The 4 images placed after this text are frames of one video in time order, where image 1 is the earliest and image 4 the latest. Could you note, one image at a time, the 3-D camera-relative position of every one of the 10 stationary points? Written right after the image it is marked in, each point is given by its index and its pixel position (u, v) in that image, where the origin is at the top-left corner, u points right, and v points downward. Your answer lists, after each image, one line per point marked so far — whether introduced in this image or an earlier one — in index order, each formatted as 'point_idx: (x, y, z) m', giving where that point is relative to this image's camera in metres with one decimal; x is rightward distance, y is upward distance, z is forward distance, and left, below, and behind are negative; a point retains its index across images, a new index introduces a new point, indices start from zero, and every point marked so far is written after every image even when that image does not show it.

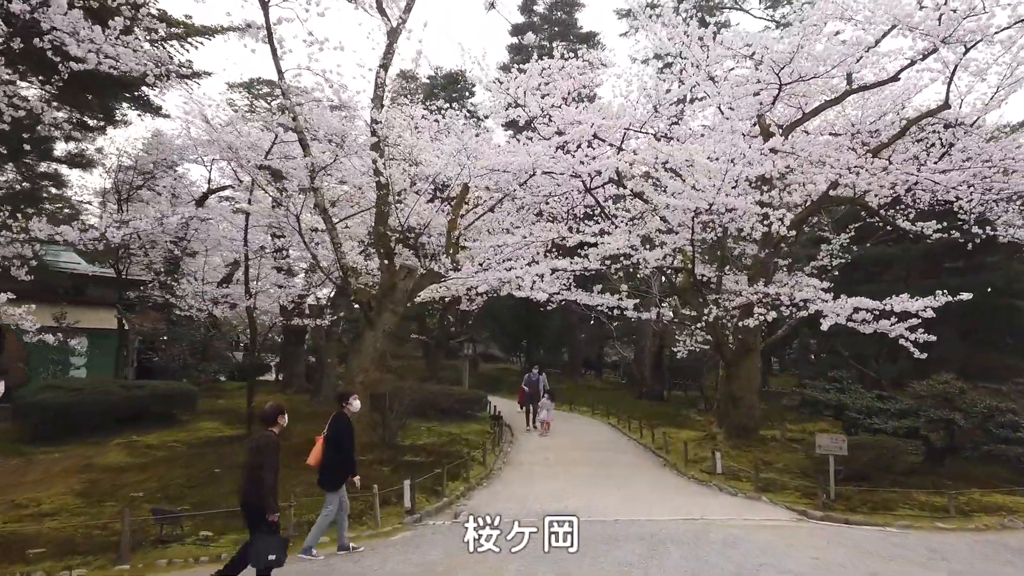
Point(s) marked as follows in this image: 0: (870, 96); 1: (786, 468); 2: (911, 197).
0: (+5.9, +3.2, +12.5) m
1: (+3.8, -2.5, +10.5) m
2: (+7.0, +1.6, +13.4) m
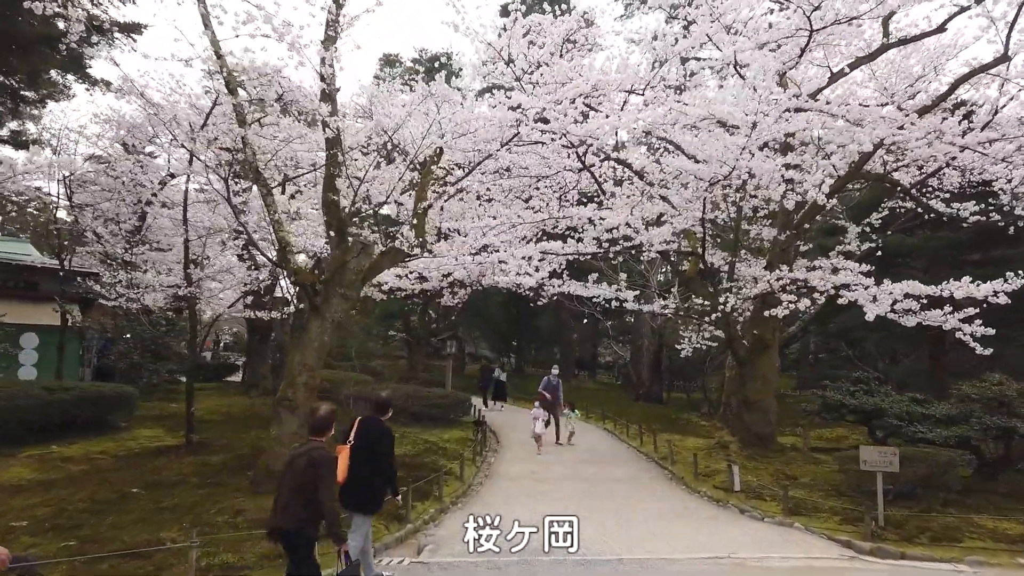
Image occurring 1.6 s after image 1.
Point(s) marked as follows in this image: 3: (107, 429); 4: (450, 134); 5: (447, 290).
0: (+5.6, +3.3, +11.0) m
1: (+3.6, -2.3, +9.0) m
2: (+6.7, +1.8, +11.8) m
3: (-6.1, -2.1, +11.6) m
4: (-0.8, +1.9, +9.2) m
5: (-1.4, 0.0, +16.5) m
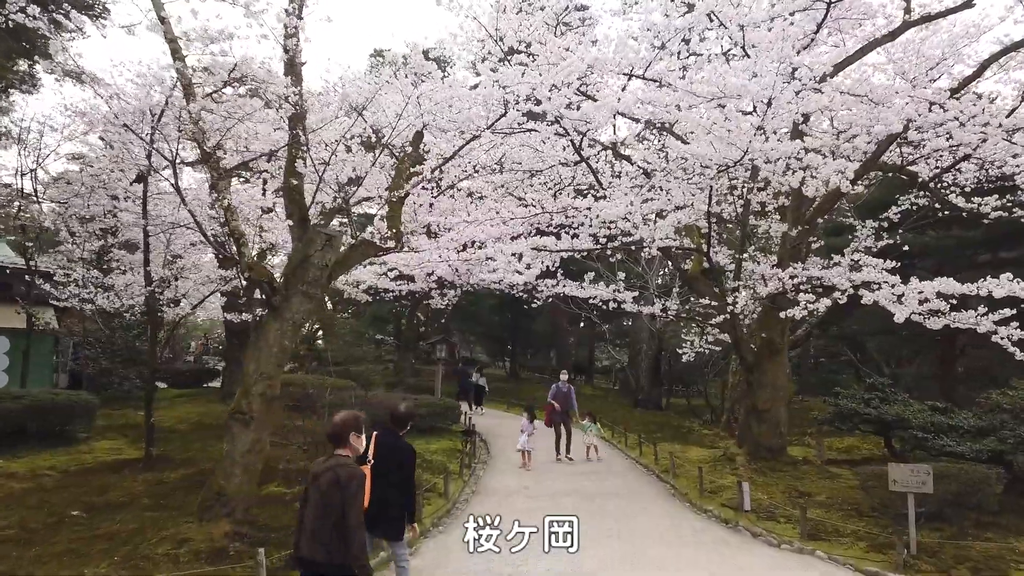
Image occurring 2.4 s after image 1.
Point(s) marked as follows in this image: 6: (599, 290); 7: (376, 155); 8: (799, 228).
0: (+5.5, +3.3, +10.2) m
1: (+3.5, -2.3, +8.2) m
2: (+6.6, +1.8, +11.1) m
3: (-6.3, -2.1, +10.7) m
4: (-0.9, +1.9, +8.4) m
5: (-1.6, -0.1, +15.7) m
6: (+1.4, 0.0, +11.9) m
7: (-1.5, +1.4, +8.2) m
8: (+3.7, +0.8, +9.8) m
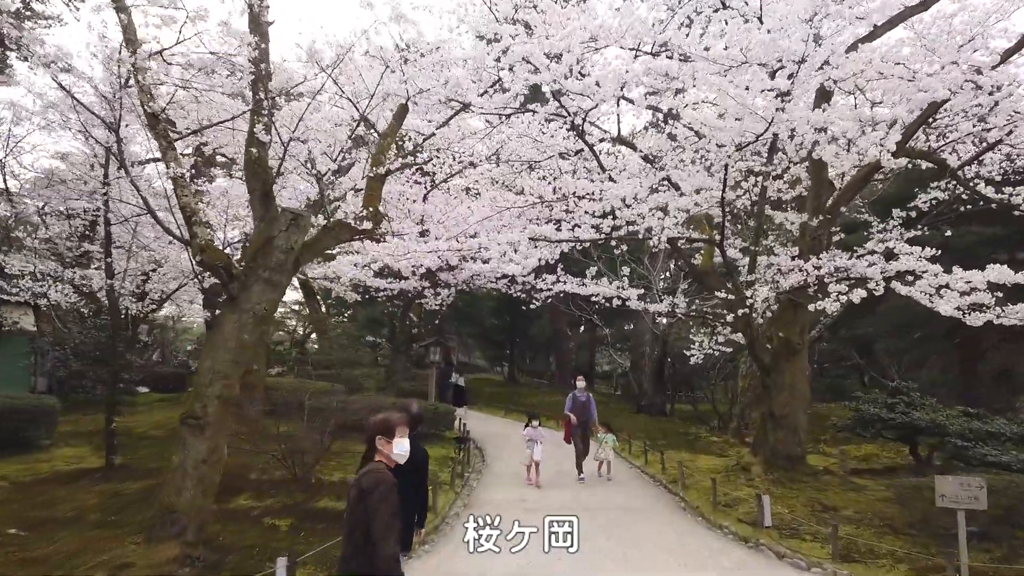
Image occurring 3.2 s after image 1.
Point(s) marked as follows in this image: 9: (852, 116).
0: (+5.5, +3.4, +9.4) m
1: (+3.4, -2.2, +7.4) m
2: (+6.5, +1.8, +10.3) m
3: (-6.3, -2.1, +9.9) m
4: (-1.0, +1.9, +7.6) m
5: (-1.6, 0.0, +14.9) m
6: (+1.3, 0.0, +11.1) m
7: (-1.5, +1.5, +7.4) m
8: (+3.6, +0.8, +9.0) m
9: (+3.3, +1.7, +7.4) m
